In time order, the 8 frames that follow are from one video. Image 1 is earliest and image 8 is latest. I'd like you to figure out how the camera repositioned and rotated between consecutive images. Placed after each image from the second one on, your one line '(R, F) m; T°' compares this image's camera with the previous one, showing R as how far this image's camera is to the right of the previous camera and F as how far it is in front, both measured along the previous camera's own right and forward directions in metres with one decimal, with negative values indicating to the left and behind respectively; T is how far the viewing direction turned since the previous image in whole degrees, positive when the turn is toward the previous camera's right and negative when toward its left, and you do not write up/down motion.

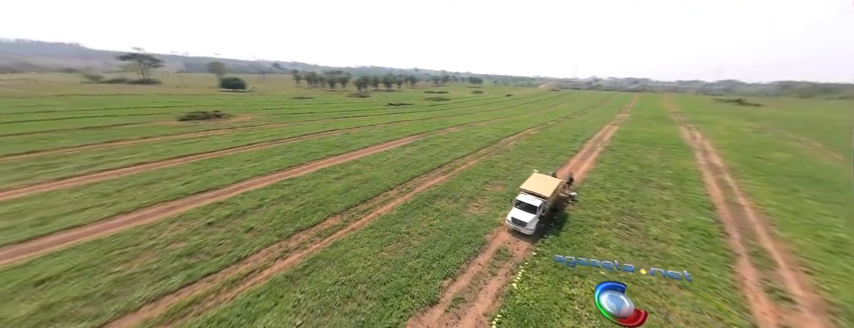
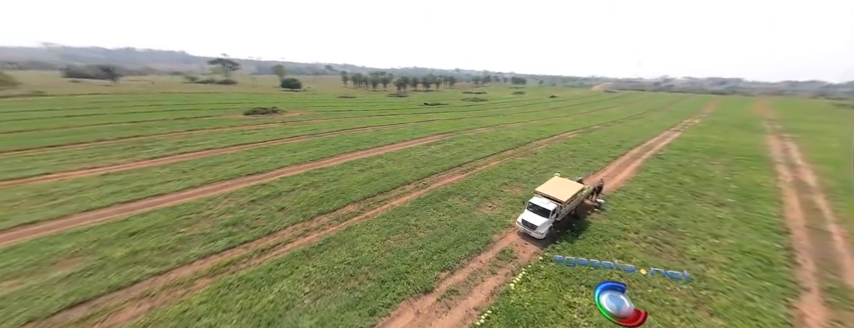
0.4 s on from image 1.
(+2.0, -0.4) m; -9°
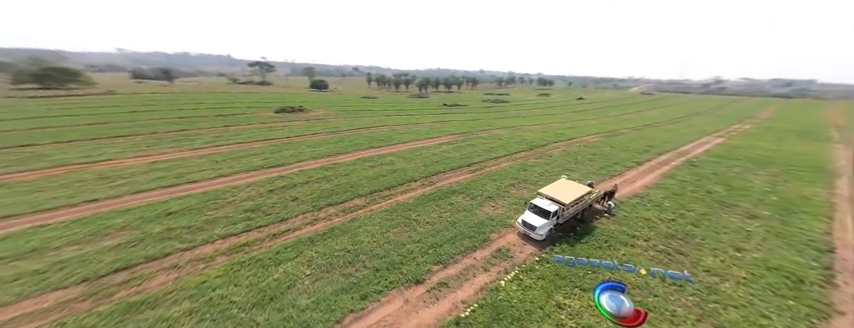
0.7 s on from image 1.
(+1.4, -0.4) m; -5°
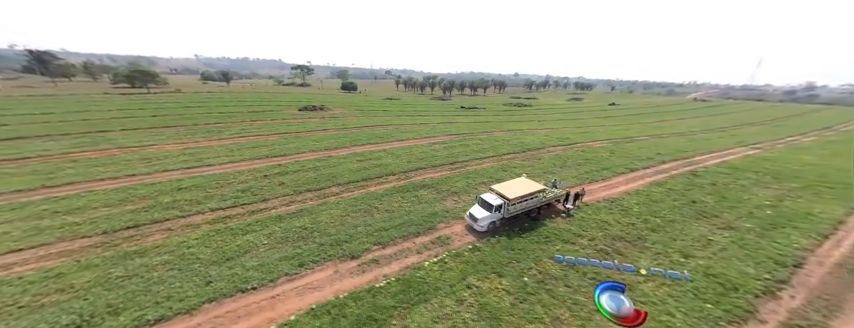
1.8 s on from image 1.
(+5.3, -1.1) m; -6°
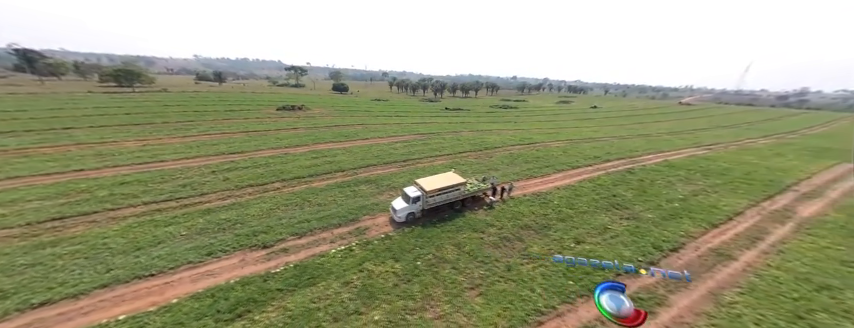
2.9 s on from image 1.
(+5.2, -0.8) m; +1°
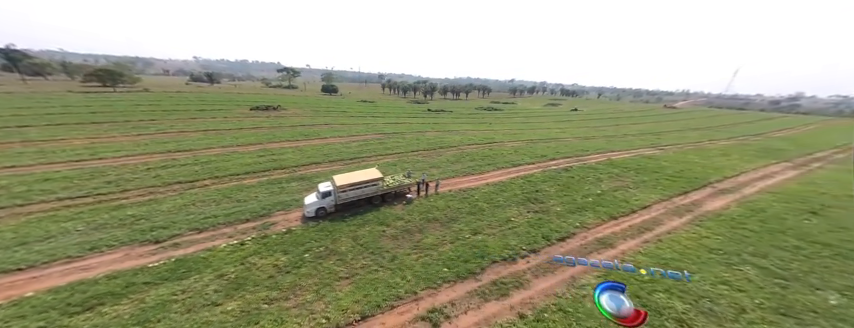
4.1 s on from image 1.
(+5.9, -0.2) m; +1°
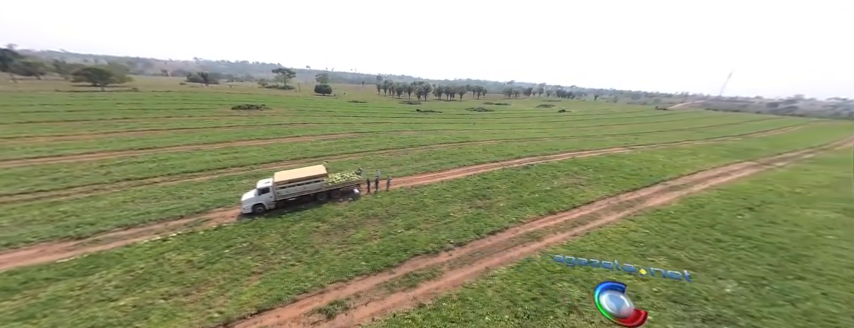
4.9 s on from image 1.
(+4.0, +0.1) m; +1°
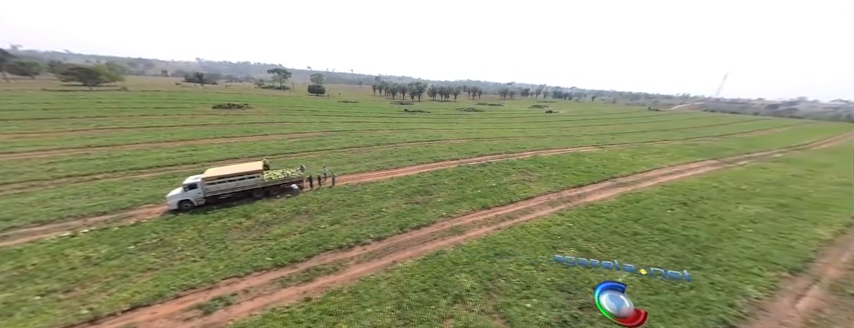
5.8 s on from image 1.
(+4.6, +0.2) m; +1°
